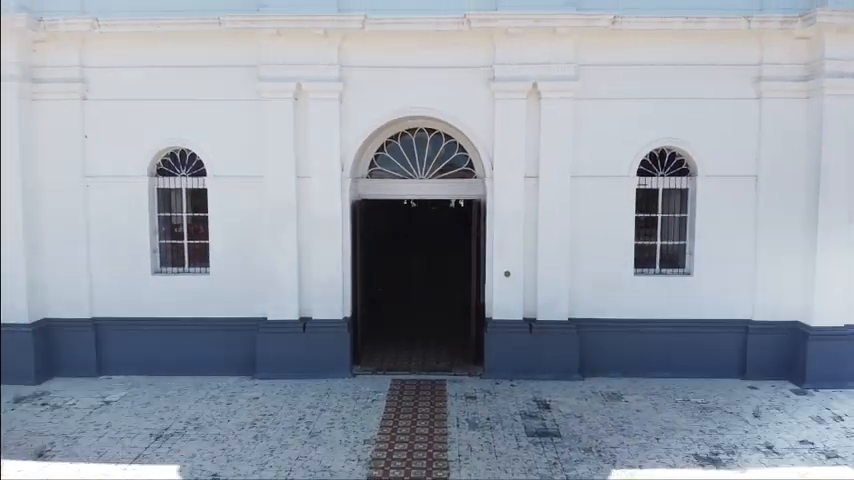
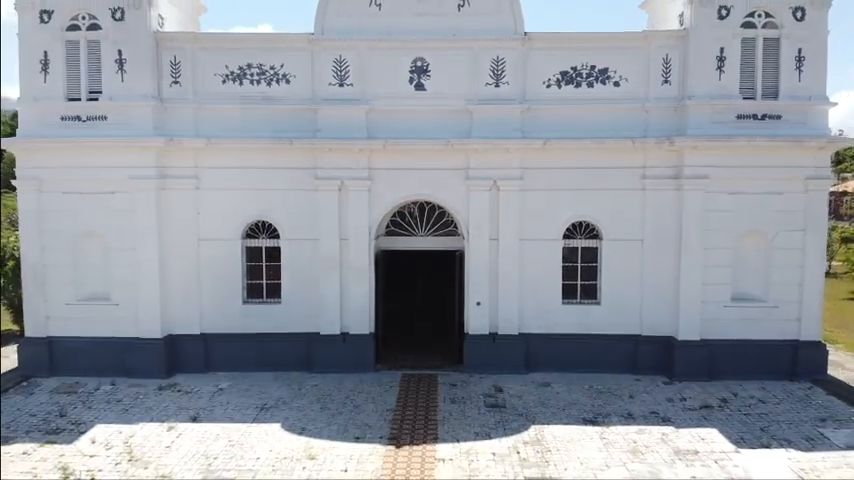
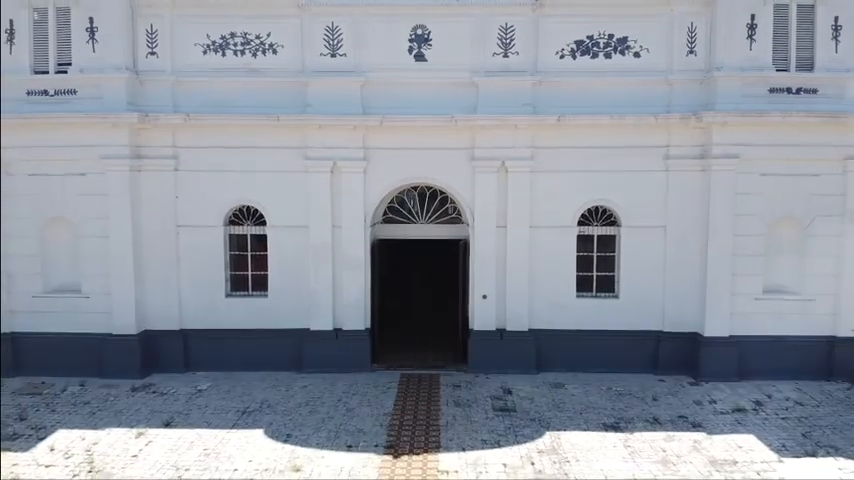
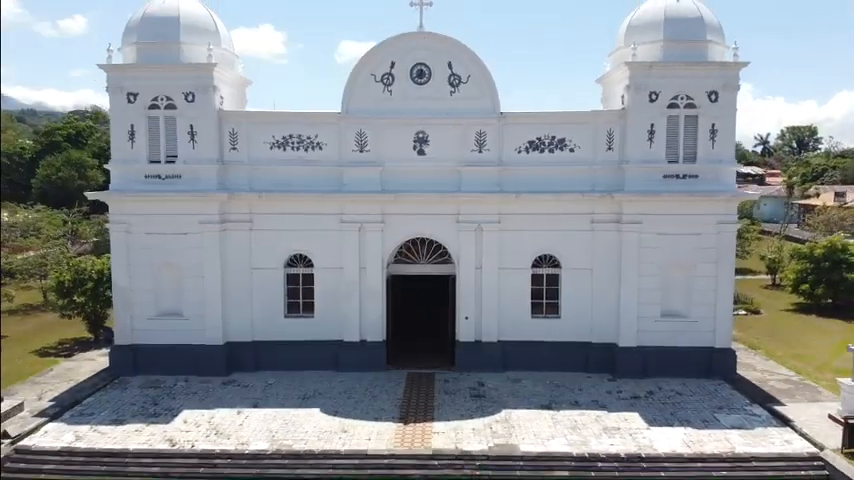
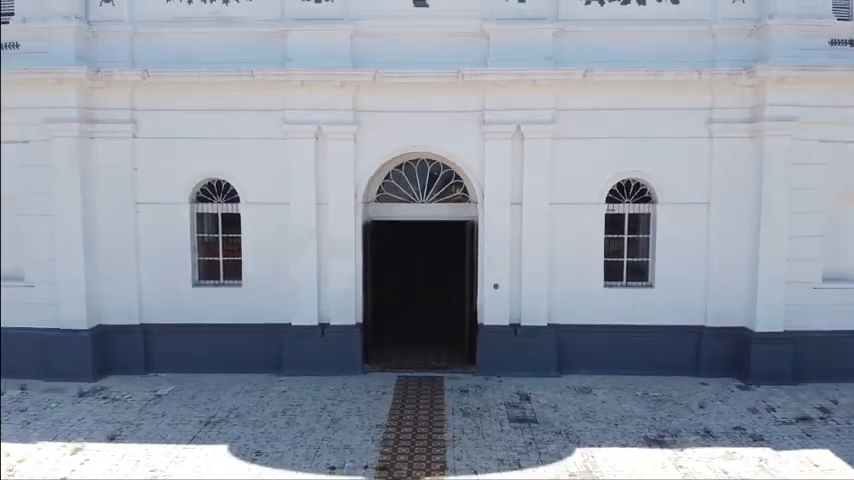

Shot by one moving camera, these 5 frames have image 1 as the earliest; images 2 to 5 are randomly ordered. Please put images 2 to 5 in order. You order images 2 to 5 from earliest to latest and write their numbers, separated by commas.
5, 3, 2, 4
